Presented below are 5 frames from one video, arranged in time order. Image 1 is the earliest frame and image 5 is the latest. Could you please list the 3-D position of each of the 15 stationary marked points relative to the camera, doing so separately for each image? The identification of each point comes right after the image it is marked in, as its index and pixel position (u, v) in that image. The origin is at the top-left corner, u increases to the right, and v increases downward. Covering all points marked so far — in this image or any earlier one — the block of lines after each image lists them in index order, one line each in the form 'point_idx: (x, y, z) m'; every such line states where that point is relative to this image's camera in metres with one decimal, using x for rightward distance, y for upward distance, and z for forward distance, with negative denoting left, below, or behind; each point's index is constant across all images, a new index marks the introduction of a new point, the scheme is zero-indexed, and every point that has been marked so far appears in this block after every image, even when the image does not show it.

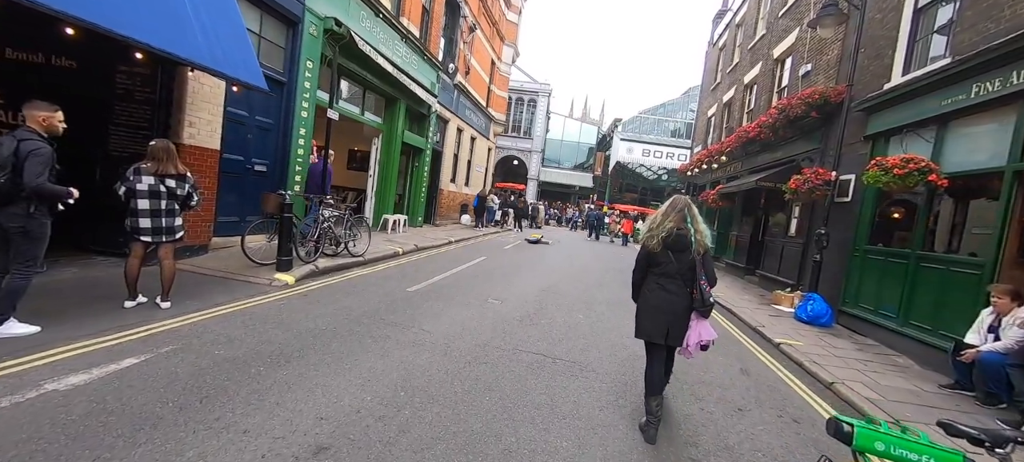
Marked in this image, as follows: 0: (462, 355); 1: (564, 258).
0: (-0.5, -1.3, +4.2) m
1: (+1.7, -0.9, +13.0) m
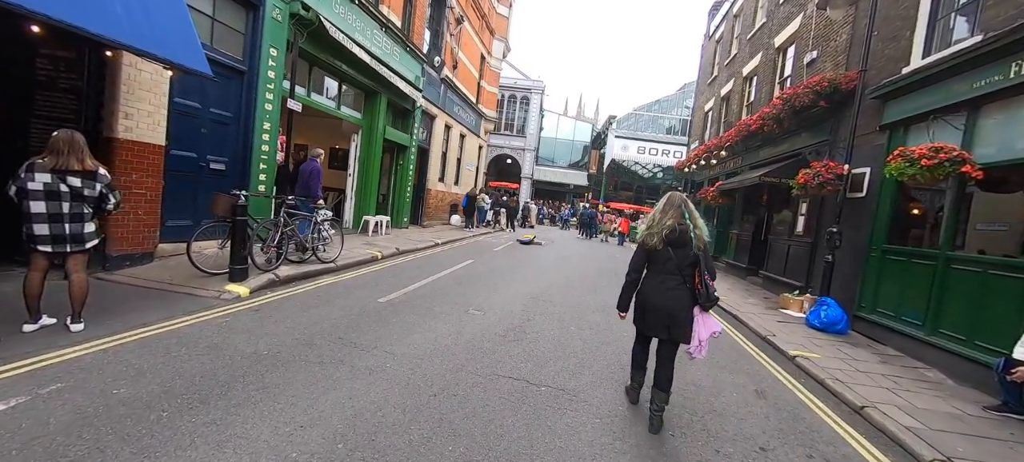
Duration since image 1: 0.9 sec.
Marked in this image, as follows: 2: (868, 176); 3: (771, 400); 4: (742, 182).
0: (-0.7, -1.3, +3.5) m
1: (+1.4, -0.9, +12.3) m
2: (+6.2, +1.0, +7.3) m
3: (+2.6, -1.7, +4.1) m
4: (+6.2, +1.3, +11.2) m
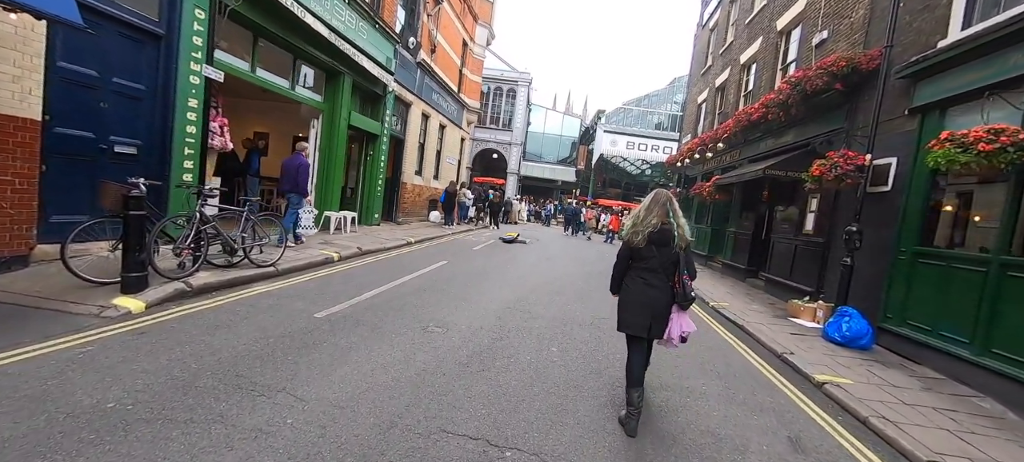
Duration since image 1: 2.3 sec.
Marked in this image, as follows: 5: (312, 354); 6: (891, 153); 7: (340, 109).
0: (-1.0, -1.3, +2.4) m
1: (+0.8, -0.8, +11.3) m
2: (+5.8, +1.0, +6.3) m
3: (+2.2, -1.7, +3.1) m
4: (+5.7, +1.3, +10.3) m
5: (-1.8, -1.1, +3.8) m
6: (+5.9, +1.2, +6.5) m
7: (-4.3, +3.1, +10.4) m
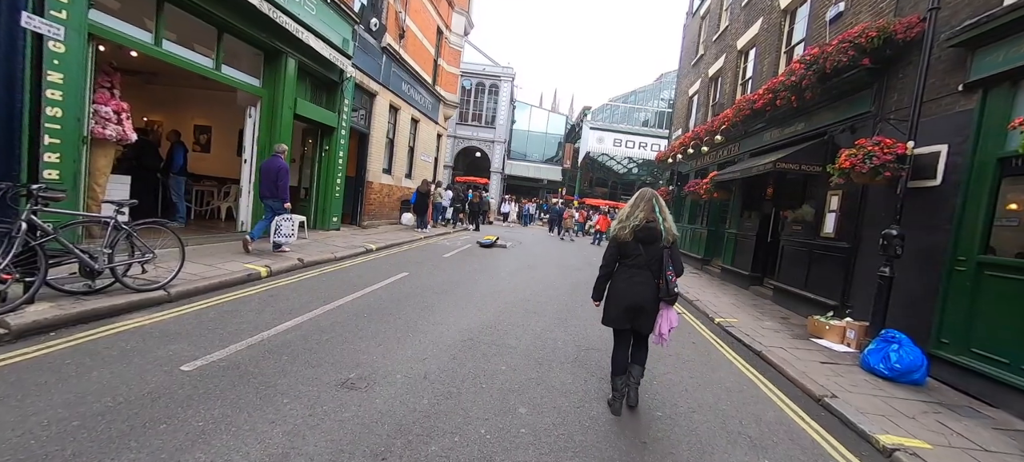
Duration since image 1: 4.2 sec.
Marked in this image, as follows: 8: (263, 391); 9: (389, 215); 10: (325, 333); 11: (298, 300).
0: (-1.3, -1.4, +1.0) m
1: (+0.2, -0.9, +9.9) m
2: (+5.3, +0.9, +5.1) m
3: (+1.9, -1.8, +1.8) m
4: (+5.1, +1.3, +9.1) m
5: (-2.2, -1.2, +2.4) m
6: (+5.4, +1.2, +5.3) m
7: (-4.9, +2.9, +8.9) m
8: (-1.9, -1.2, +3.2) m
9: (-4.5, +0.6, +15.3) m
10: (-2.0, -1.1, +4.5) m
11: (-2.8, -0.9, +5.6) m
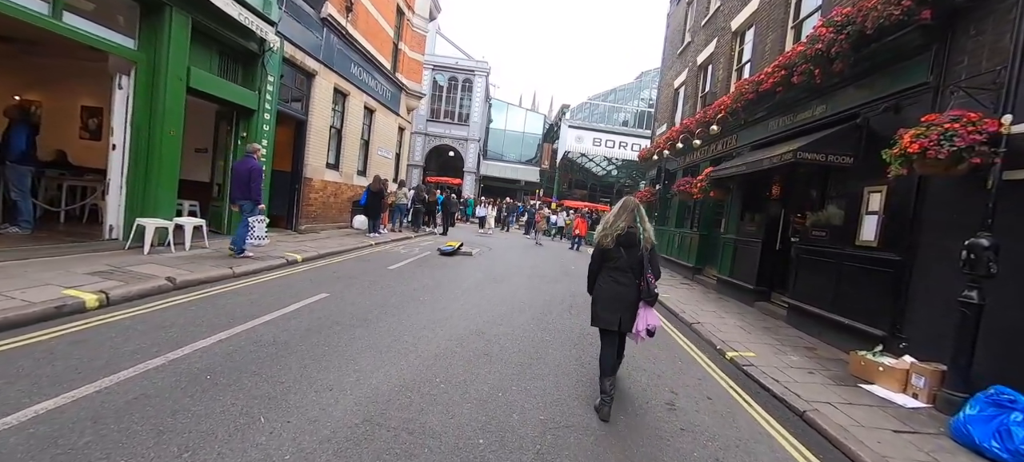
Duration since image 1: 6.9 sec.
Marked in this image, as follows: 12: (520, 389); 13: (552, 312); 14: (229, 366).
0: (-1.7, -1.5, -0.8) m
1: (-0.5, -1.0, +8.1) m
2: (+4.8, +0.9, +3.6) m
3: (+1.5, -1.8, +0.1) m
4: (+4.3, +1.2, +7.5) m
5: (-2.6, -1.3, +0.5) m
6: (+4.8, +1.1, +3.8) m
7: (-5.6, +2.8, +6.9) m
8: (-2.3, -1.3, +1.3) m
9: (-5.5, +0.4, +13.3) m
10: (-2.5, -1.2, +2.6) m
11: (-3.4, -1.0, +3.6) m
12: (+0.1, -1.4, +3.8) m
13: (+0.7, -1.3, +6.7) m
14: (-2.4, -1.1, +3.6) m
